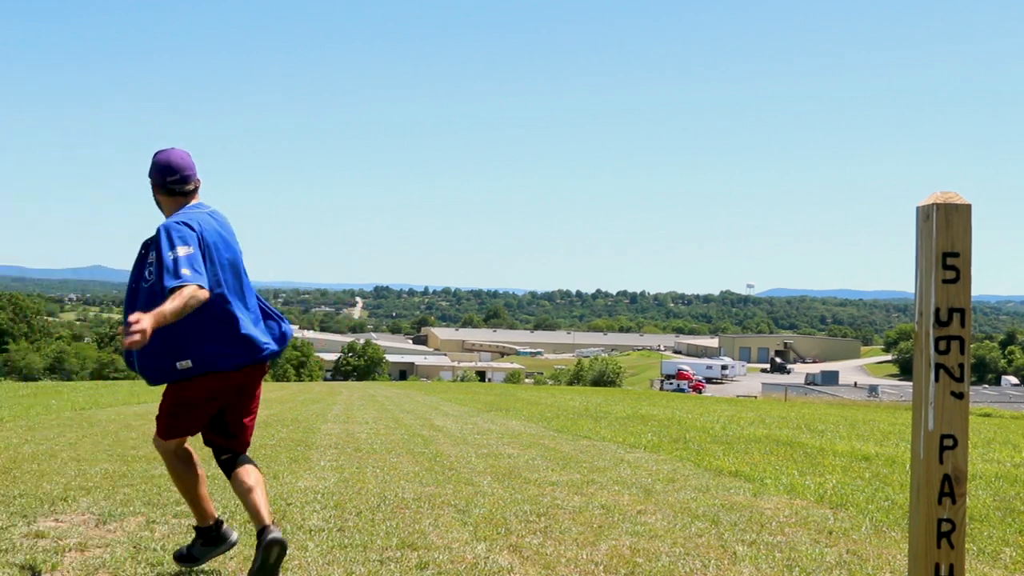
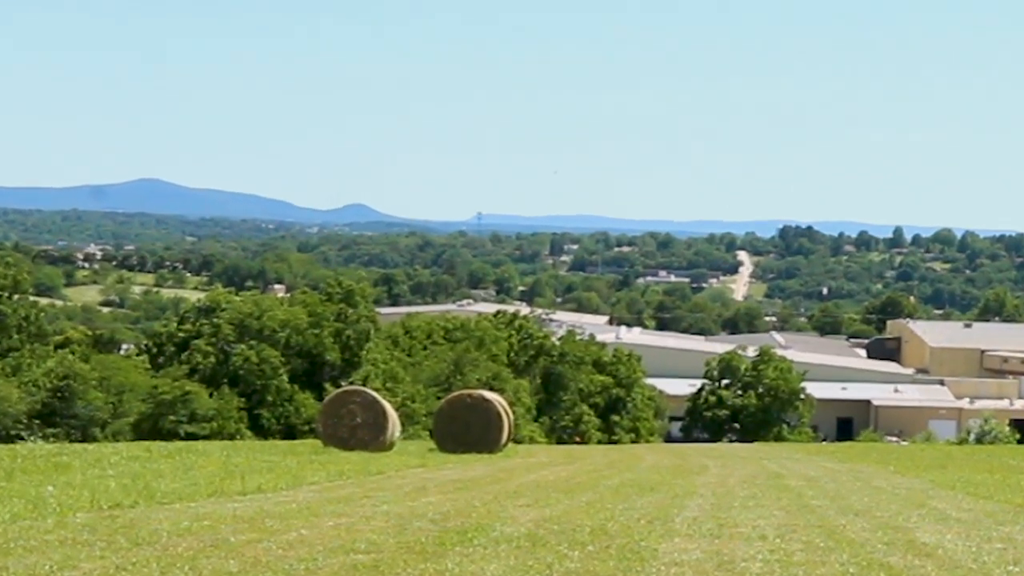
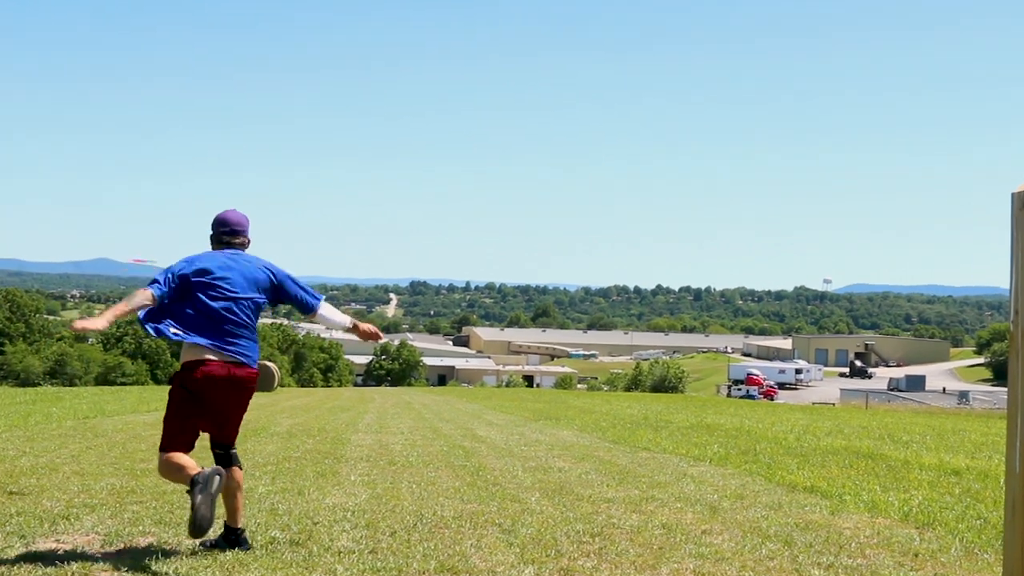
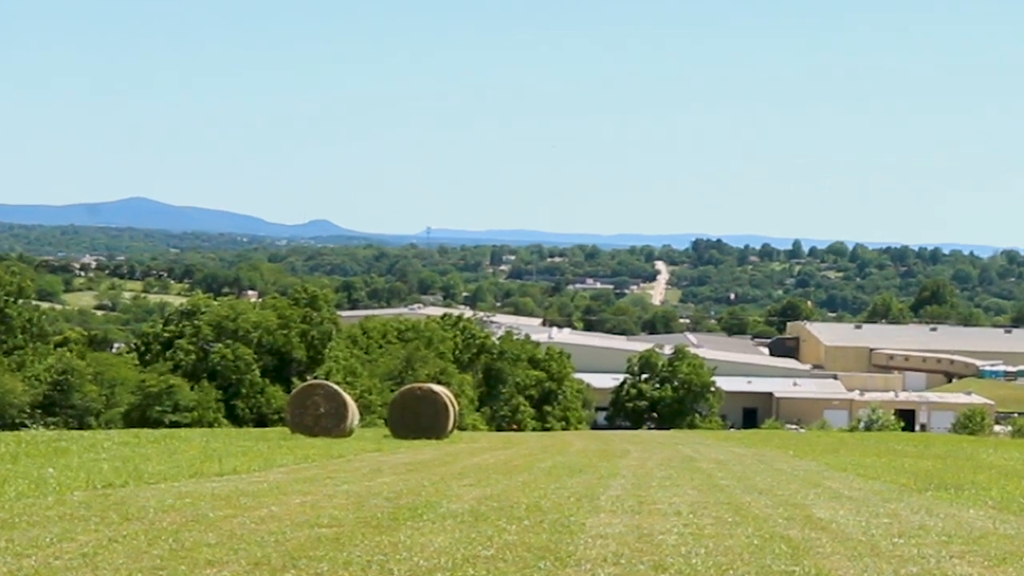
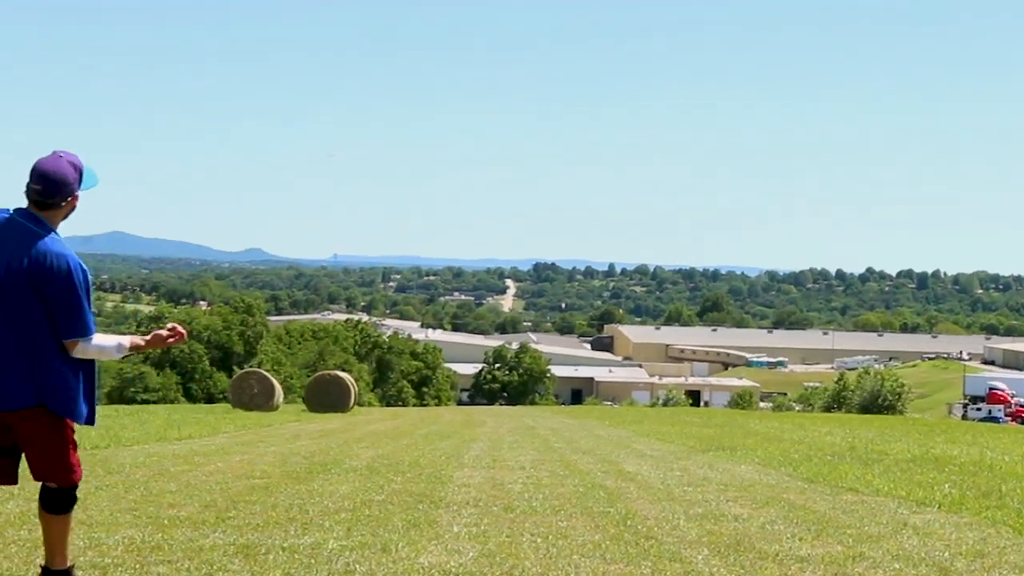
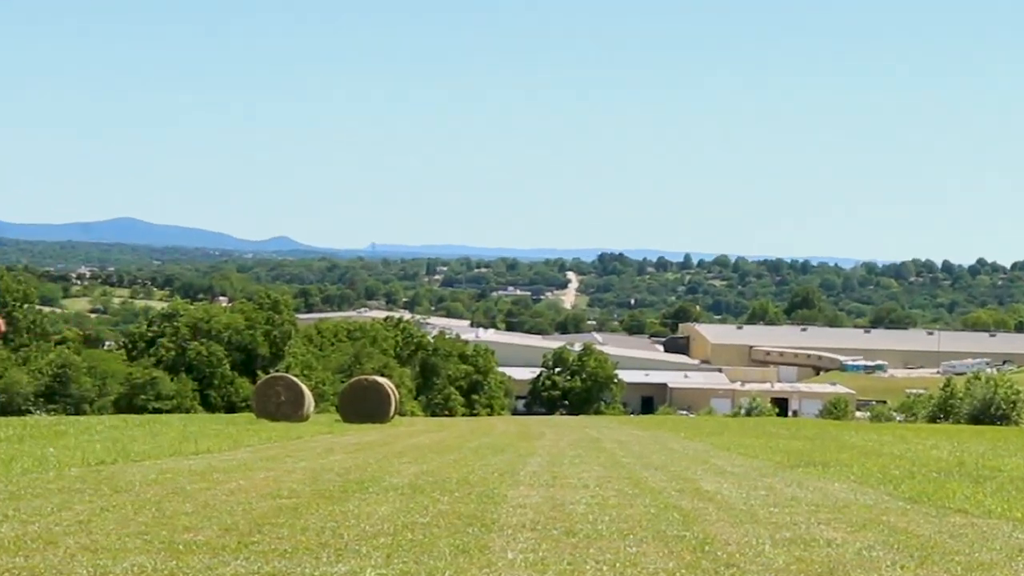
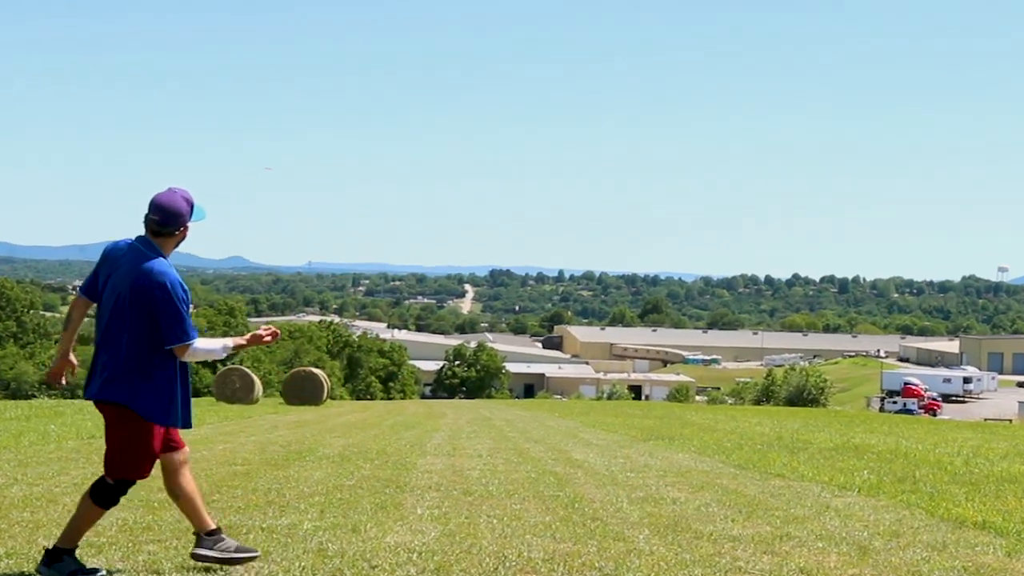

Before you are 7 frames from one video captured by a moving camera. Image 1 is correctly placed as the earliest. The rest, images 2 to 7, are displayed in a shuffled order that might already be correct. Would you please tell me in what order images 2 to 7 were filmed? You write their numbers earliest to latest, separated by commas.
3, 7, 5, 6, 4, 2
